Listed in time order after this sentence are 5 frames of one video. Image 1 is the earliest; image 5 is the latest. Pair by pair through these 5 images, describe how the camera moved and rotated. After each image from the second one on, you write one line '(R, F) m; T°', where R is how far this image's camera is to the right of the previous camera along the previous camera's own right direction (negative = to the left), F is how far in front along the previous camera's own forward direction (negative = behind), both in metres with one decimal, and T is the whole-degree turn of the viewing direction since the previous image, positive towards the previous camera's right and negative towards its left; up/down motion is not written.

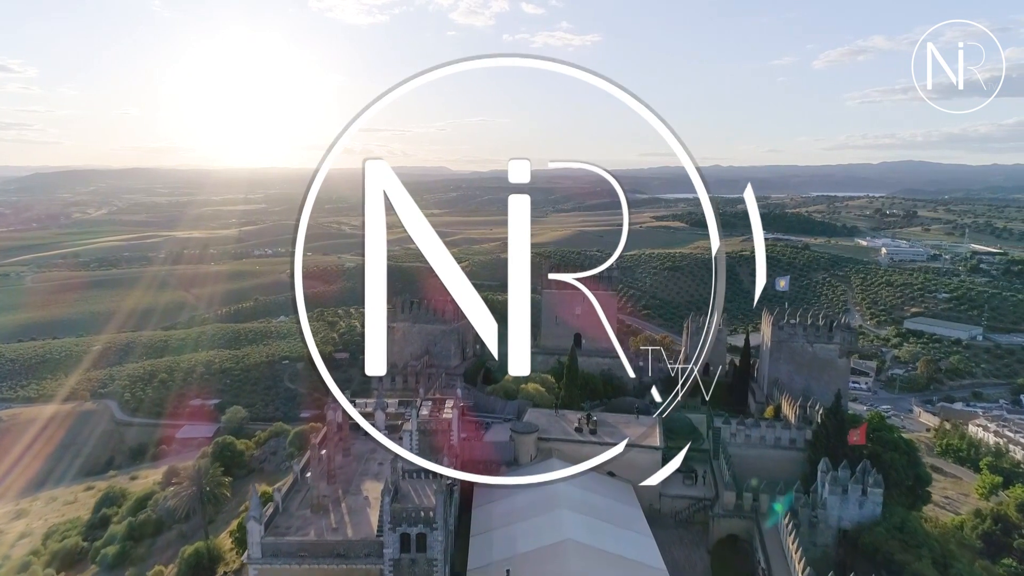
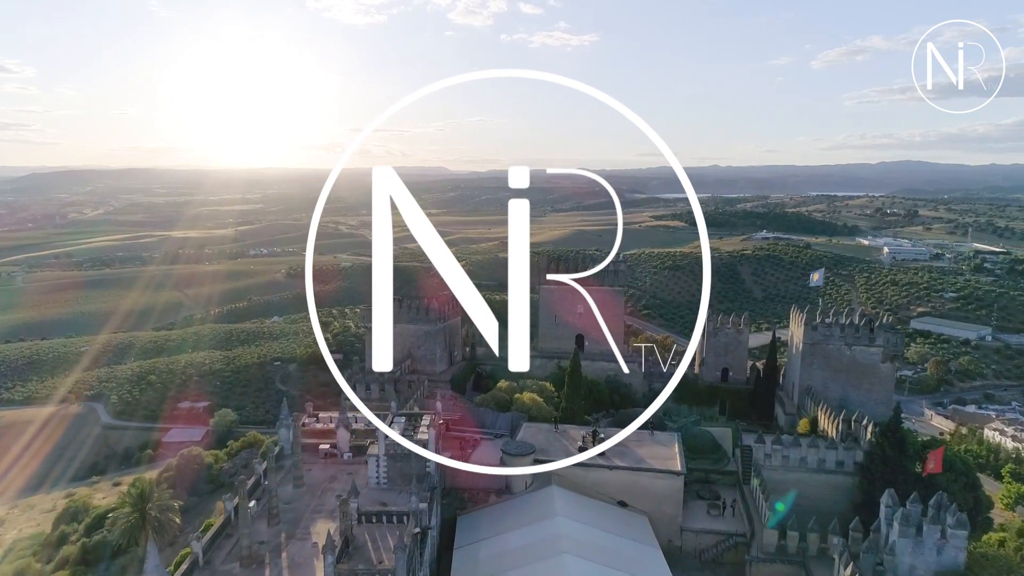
(+0.1, +2.8) m; 0°
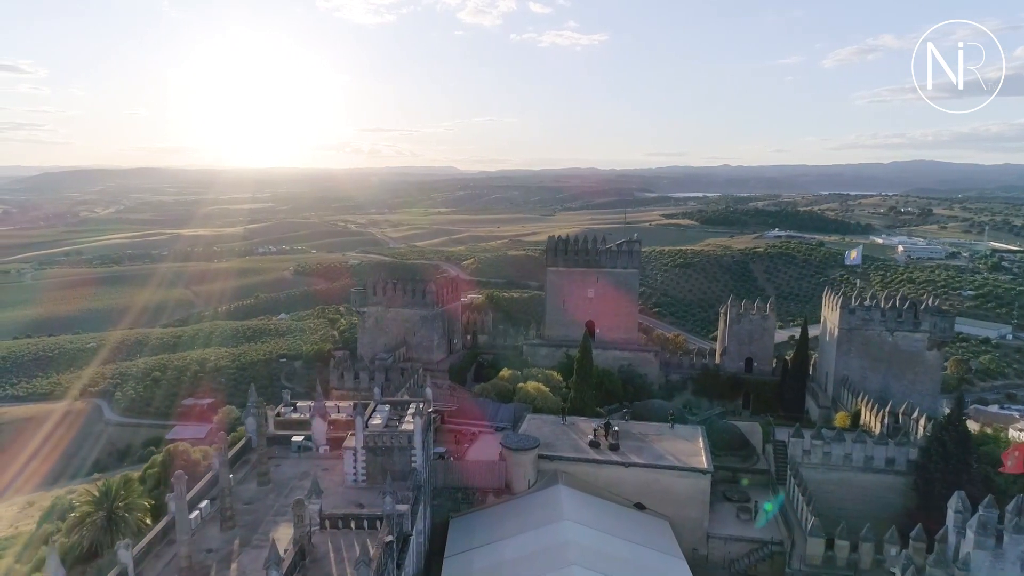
(+0.1, +1.7) m; -1°
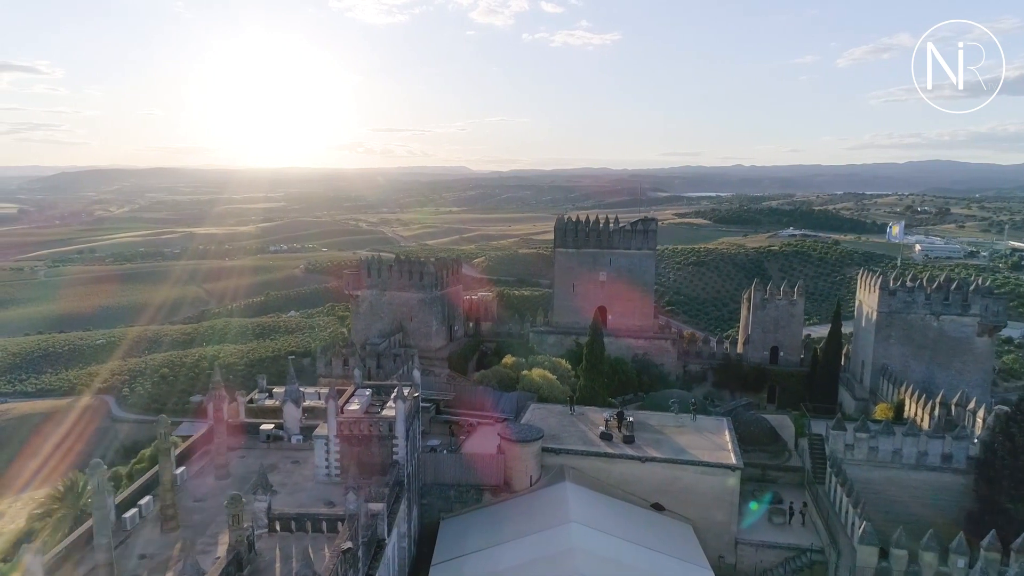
(+0.2, +1.5) m; -1°
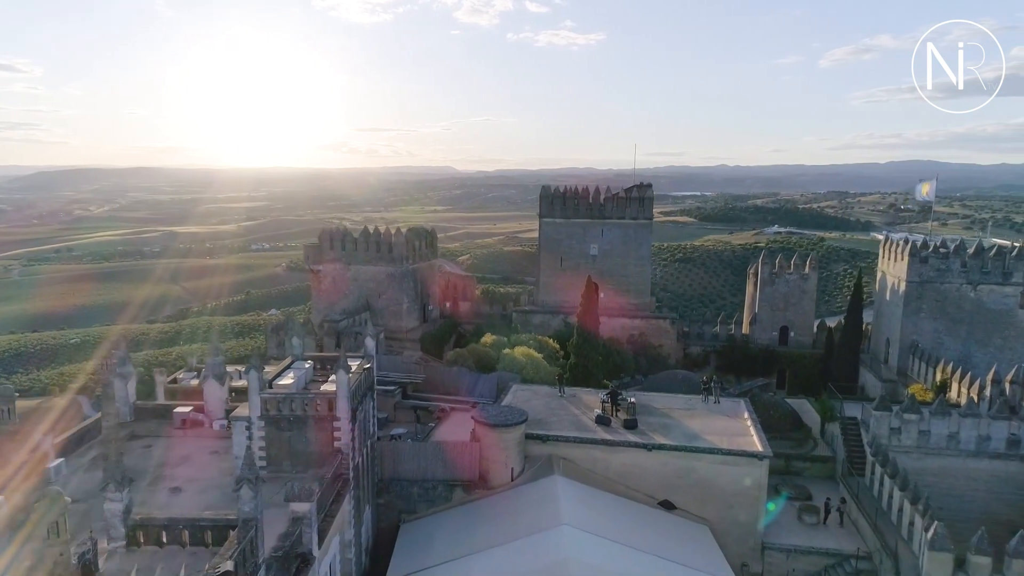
(+0.1, +1.9) m; +1°
